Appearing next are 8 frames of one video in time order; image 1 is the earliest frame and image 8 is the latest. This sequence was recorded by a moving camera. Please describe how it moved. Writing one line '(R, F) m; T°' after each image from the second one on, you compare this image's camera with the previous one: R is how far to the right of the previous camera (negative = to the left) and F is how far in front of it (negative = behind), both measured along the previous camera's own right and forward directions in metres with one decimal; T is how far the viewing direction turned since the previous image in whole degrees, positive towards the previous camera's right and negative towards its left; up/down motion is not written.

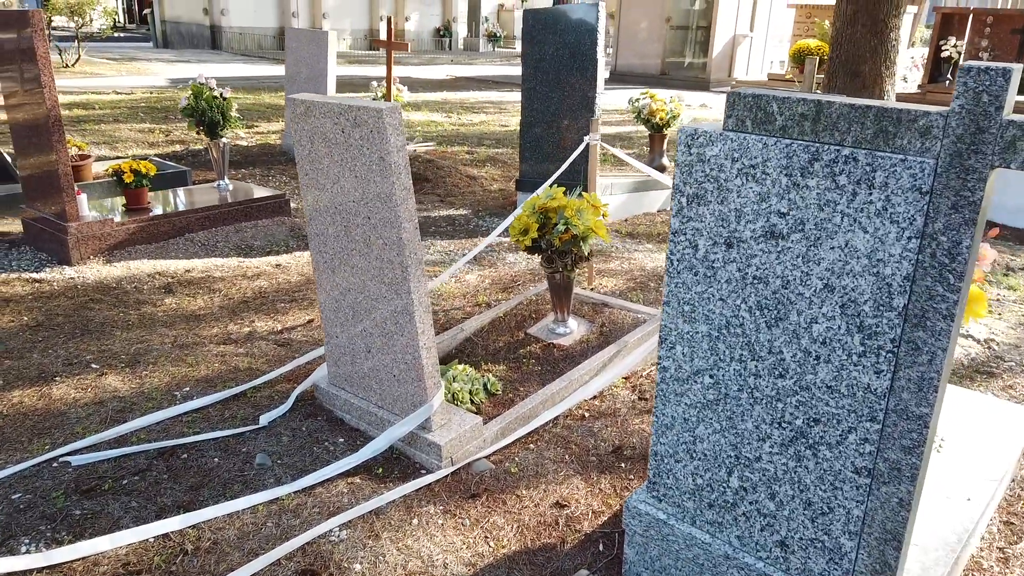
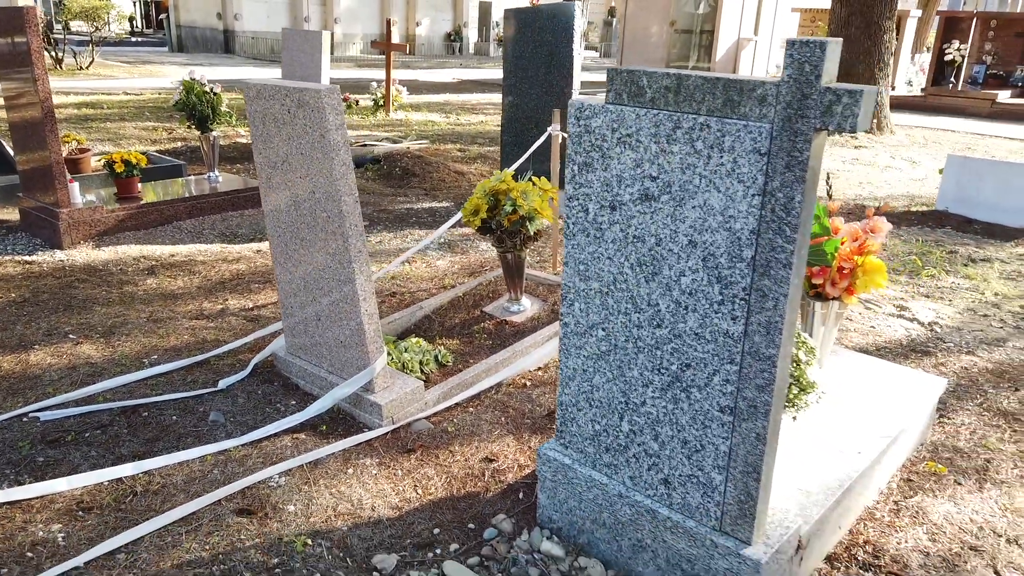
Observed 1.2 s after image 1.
(+0.3, -0.2) m; -1°
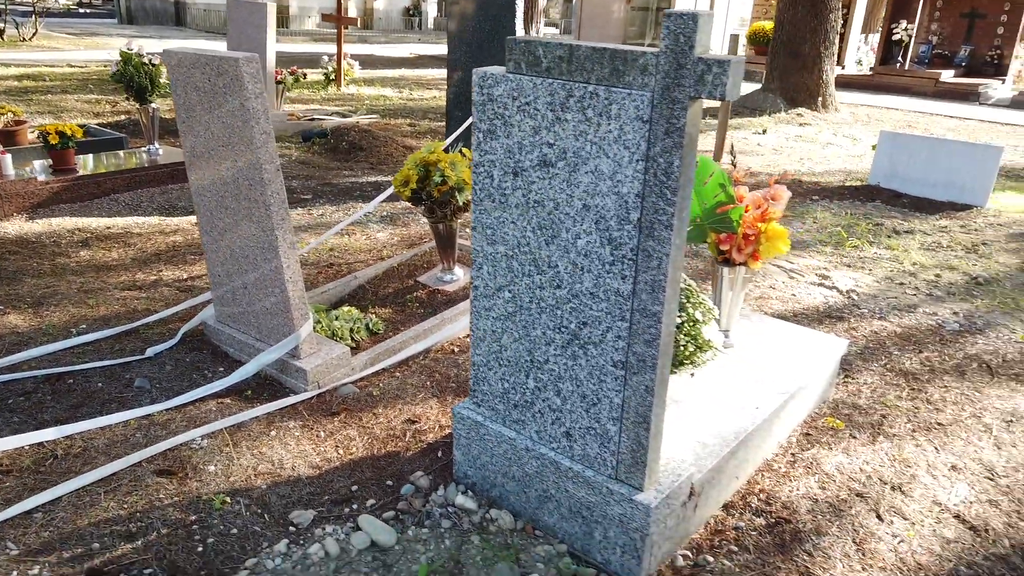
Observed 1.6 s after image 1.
(+0.2, -0.1) m; +3°
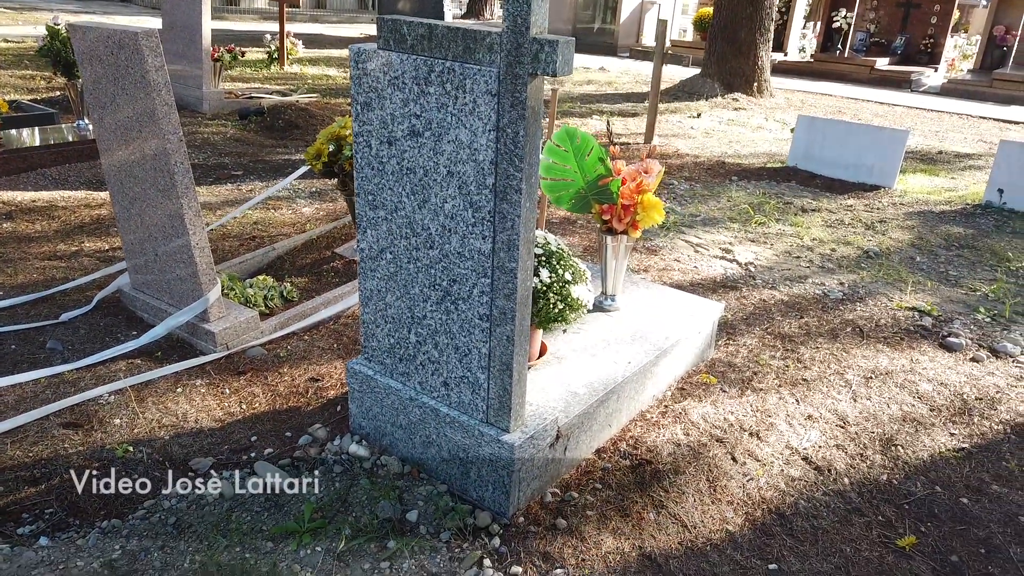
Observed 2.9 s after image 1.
(+0.3, -0.2) m; +3°
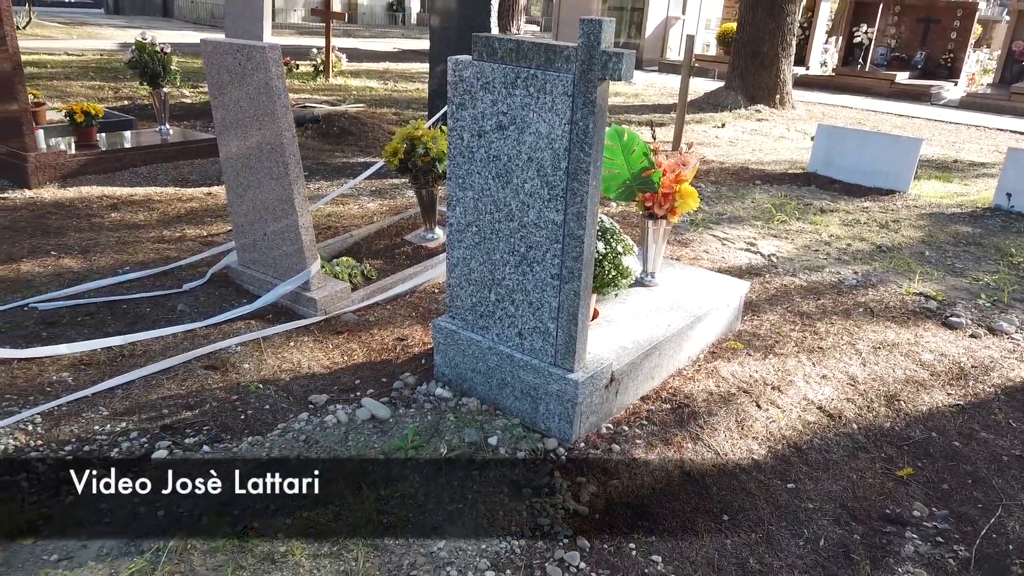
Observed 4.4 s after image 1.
(-0.2, -0.5) m; -1°
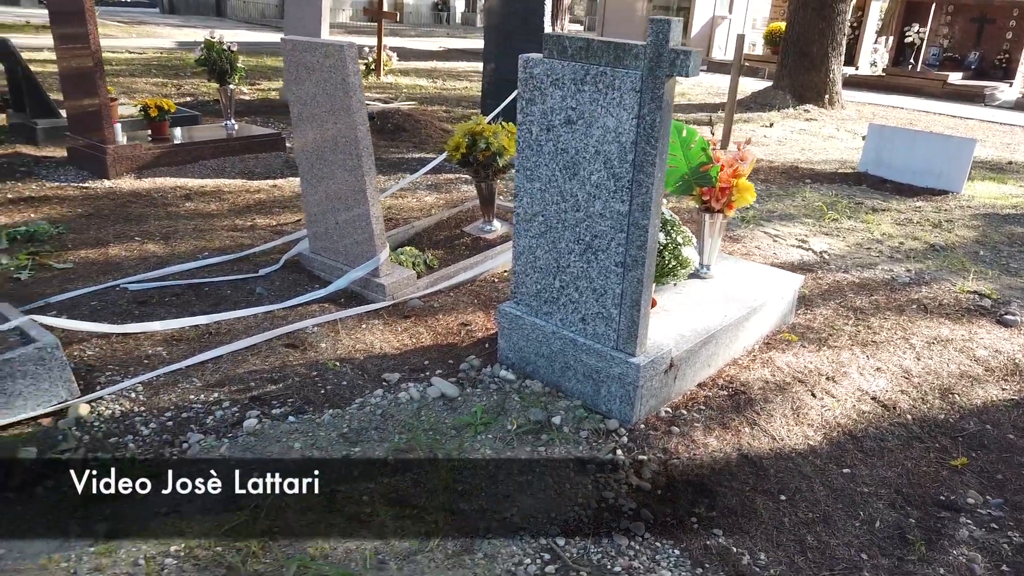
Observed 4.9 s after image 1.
(-0.1, -0.2) m; -3°
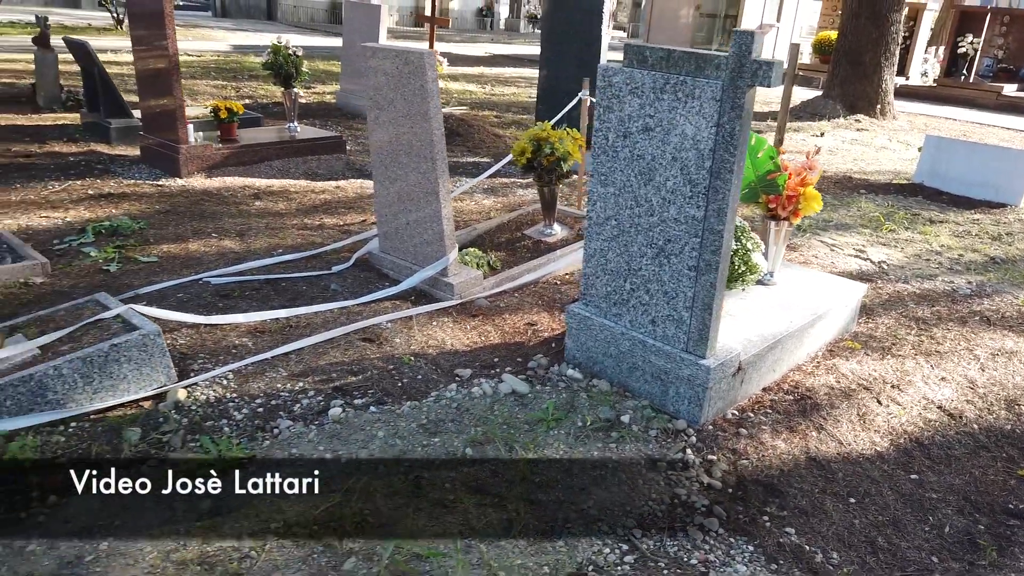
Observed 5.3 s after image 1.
(-0.2, -0.1) m; -3°
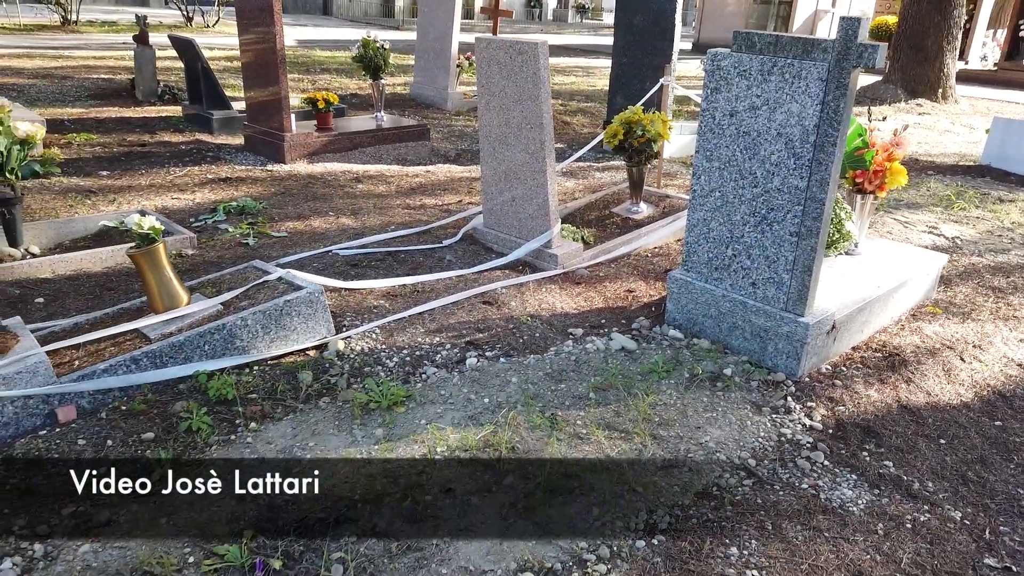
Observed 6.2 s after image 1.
(-0.3, -0.4) m; -3°
